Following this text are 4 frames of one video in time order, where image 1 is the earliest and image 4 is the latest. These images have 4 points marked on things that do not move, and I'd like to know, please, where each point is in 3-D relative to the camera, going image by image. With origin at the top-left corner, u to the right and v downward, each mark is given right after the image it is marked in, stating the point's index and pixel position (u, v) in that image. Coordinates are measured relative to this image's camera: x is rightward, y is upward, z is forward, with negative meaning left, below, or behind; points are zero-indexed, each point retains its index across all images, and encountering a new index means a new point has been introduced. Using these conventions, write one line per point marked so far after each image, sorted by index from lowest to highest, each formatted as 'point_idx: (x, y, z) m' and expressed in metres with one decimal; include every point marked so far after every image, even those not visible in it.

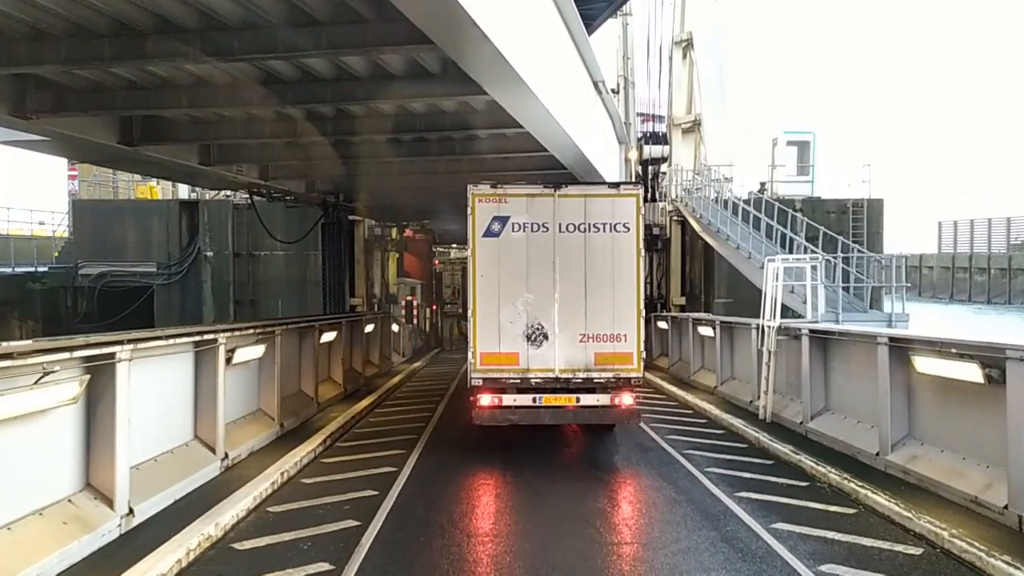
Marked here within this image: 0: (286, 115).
0: (-4.4, +3.4, +13.5) m
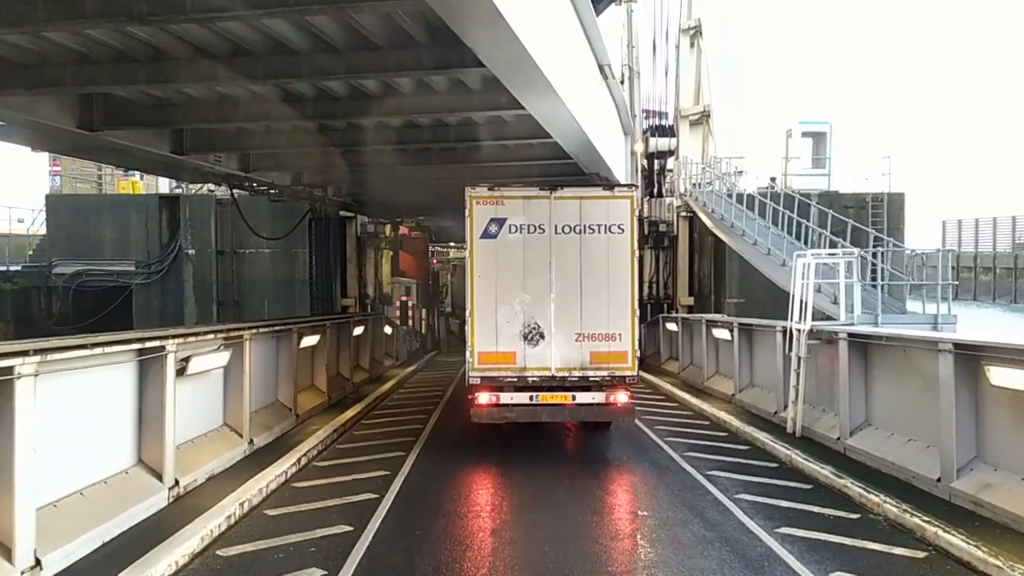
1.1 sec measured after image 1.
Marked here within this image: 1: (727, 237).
0: (-4.4, +3.4, +12.2) m
1: (+5.6, +1.4, +17.9) m
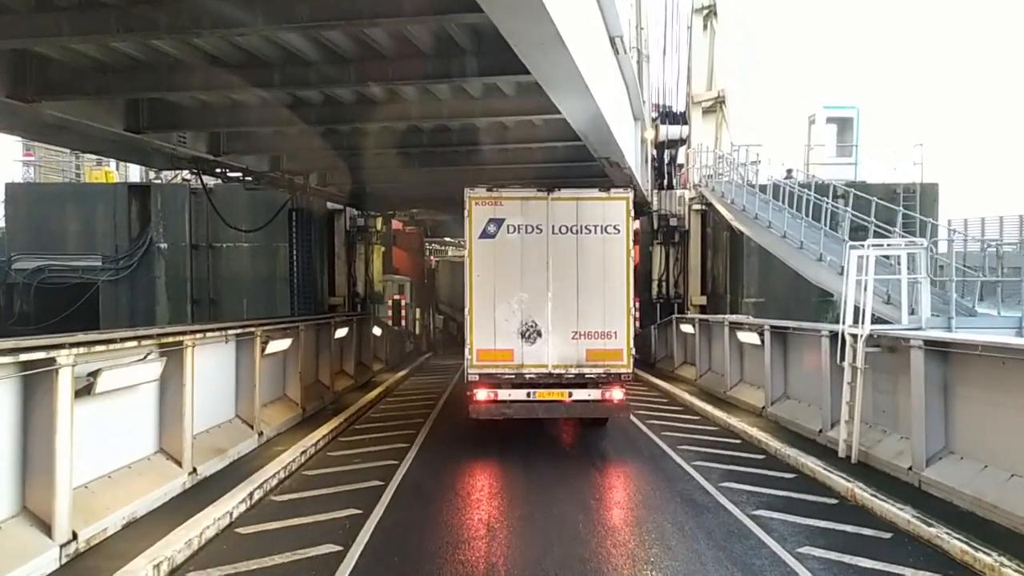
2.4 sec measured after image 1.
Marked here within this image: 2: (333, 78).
0: (-4.4, +3.4, +10.4) m
1: (+5.6, +1.4, +16.1) m
2: (-2.7, +3.2, +10.7) m
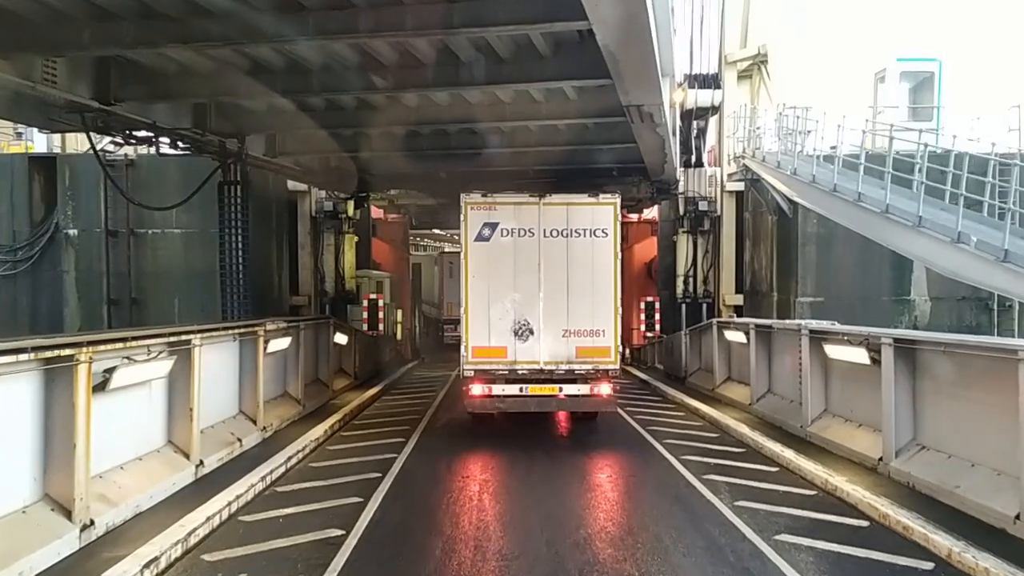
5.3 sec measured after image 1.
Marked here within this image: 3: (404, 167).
0: (-4.4, +3.5, +6.4) m
1: (+5.5, +1.5, +12.1) m
2: (-2.8, +3.3, +6.6) m
3: (-2.7, +3.3, +17.8) m
